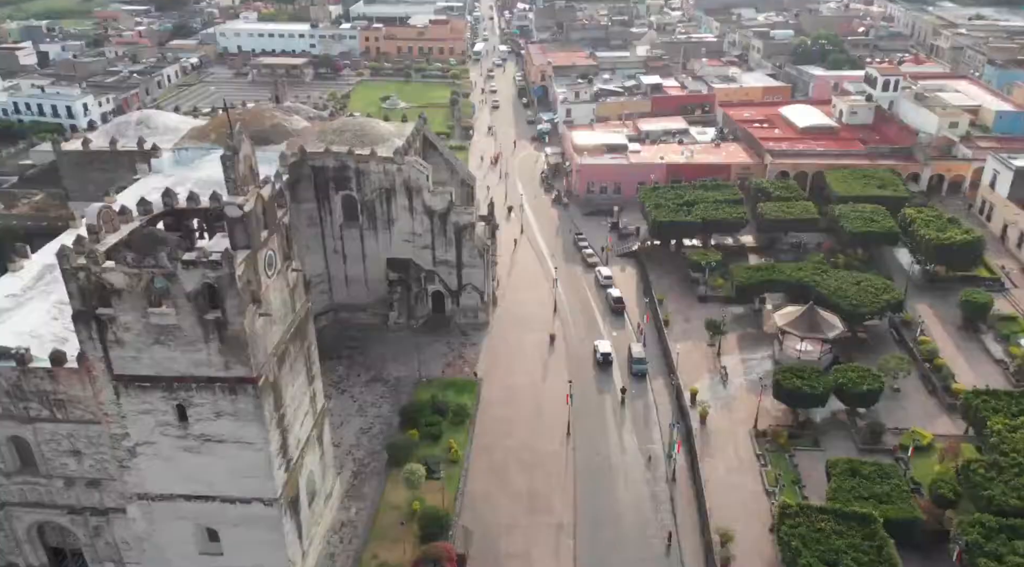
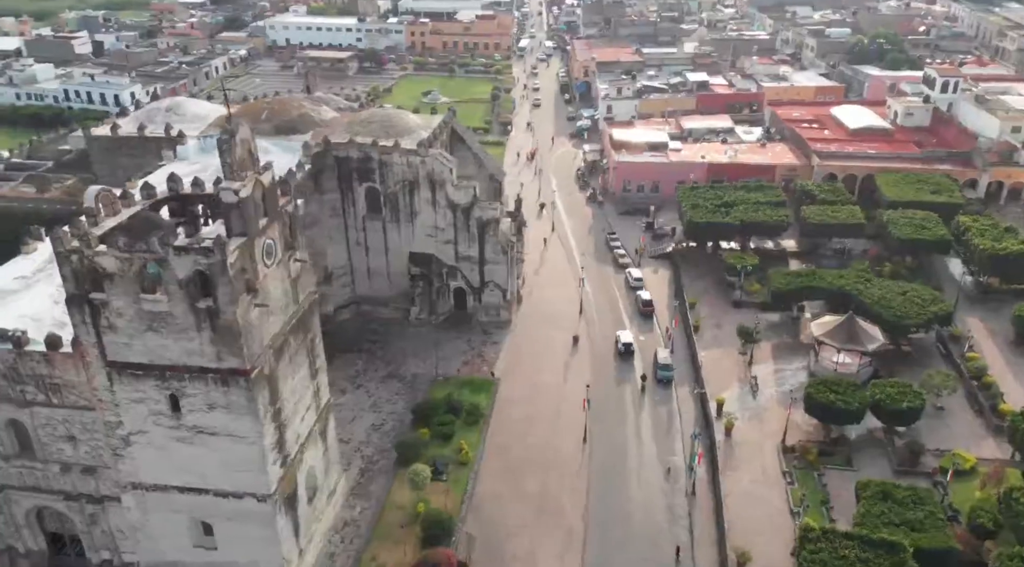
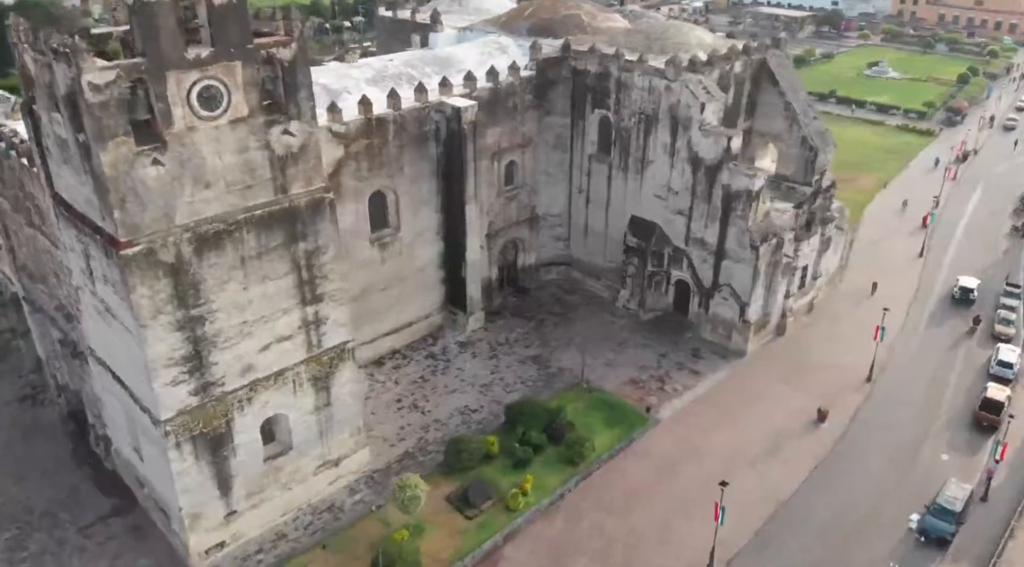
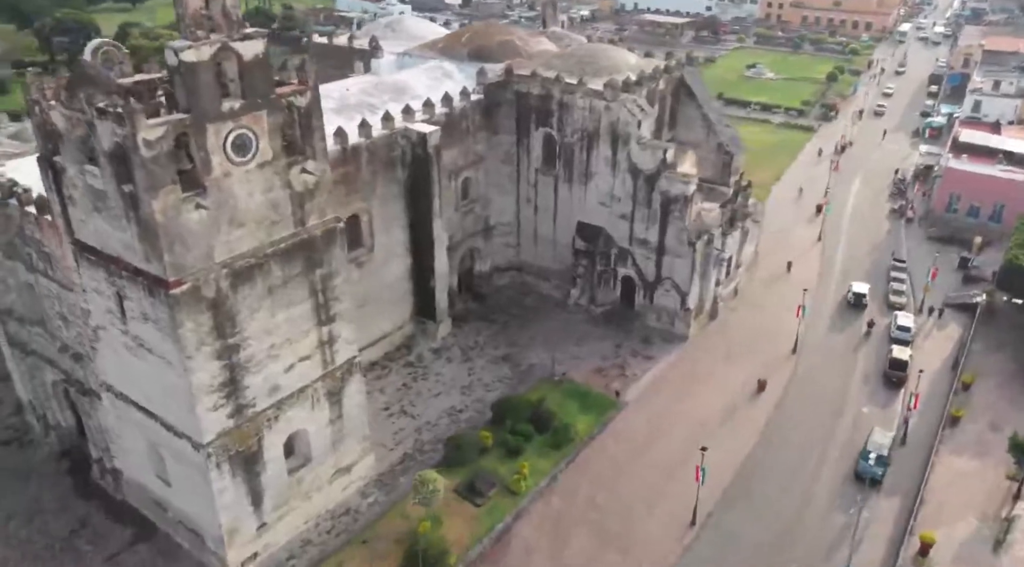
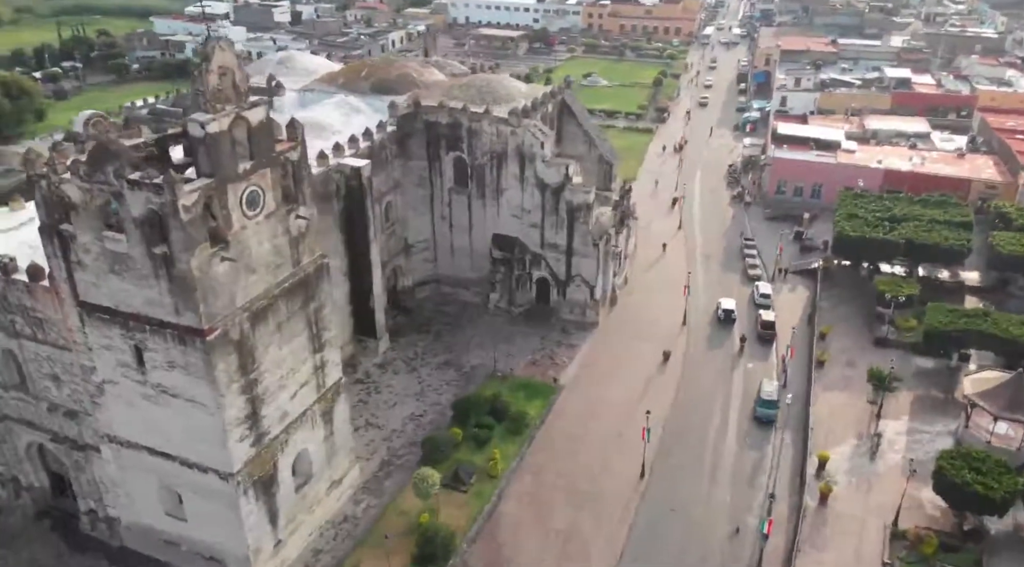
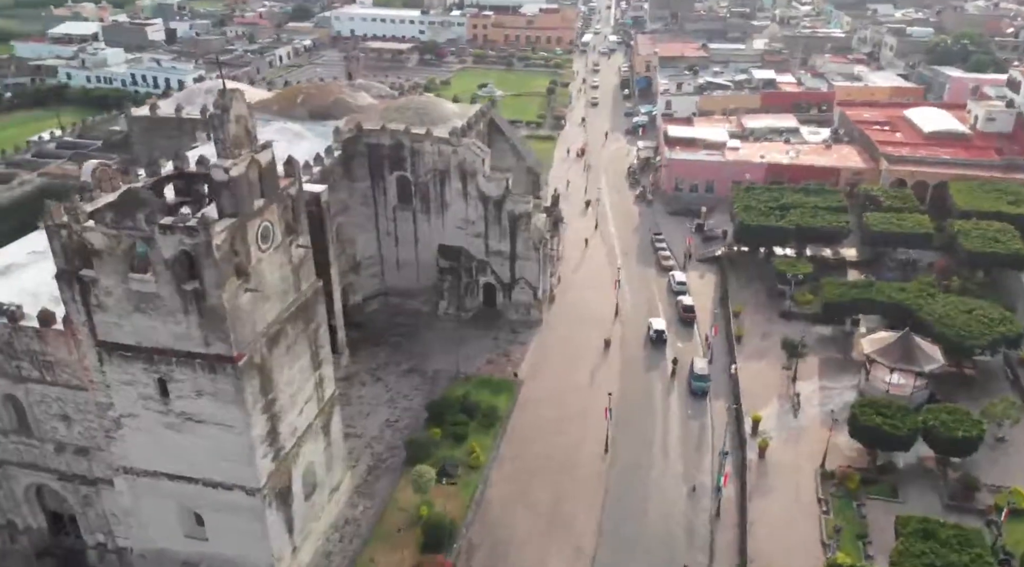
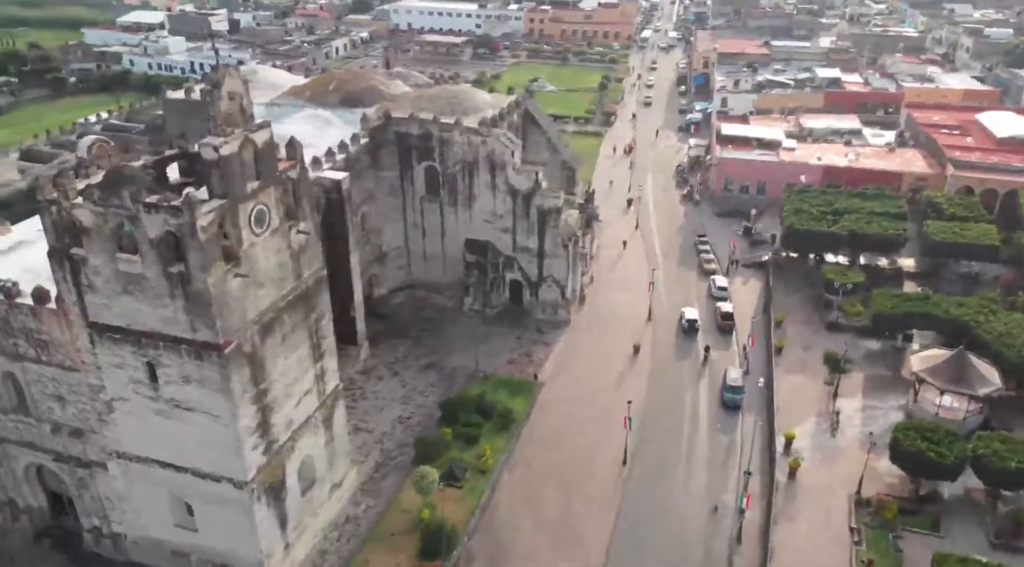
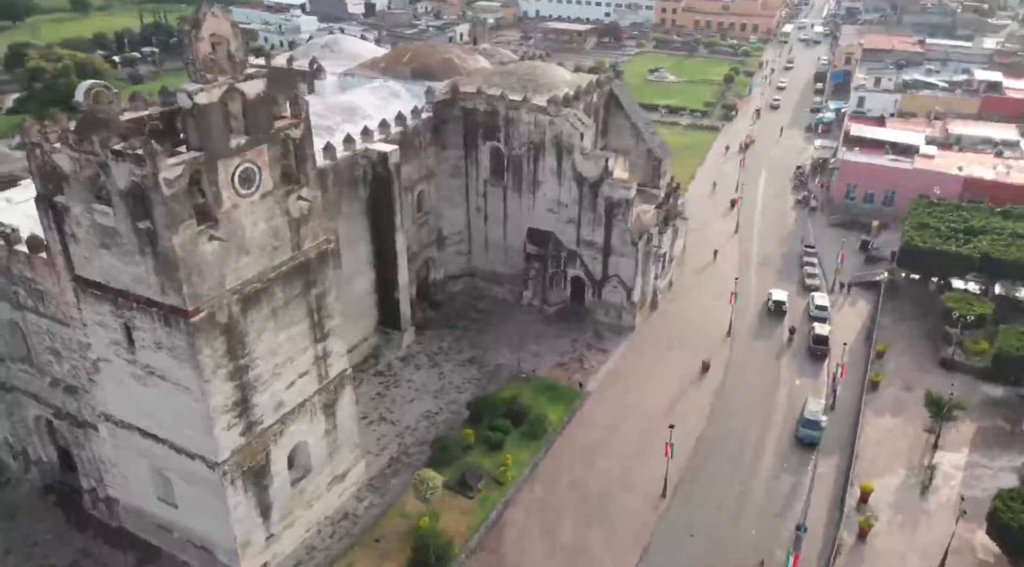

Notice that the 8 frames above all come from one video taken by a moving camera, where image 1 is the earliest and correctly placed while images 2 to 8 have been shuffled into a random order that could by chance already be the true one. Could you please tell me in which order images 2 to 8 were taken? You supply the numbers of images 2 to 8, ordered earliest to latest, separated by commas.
2, 6, 7, 5, 8, 4, 3
